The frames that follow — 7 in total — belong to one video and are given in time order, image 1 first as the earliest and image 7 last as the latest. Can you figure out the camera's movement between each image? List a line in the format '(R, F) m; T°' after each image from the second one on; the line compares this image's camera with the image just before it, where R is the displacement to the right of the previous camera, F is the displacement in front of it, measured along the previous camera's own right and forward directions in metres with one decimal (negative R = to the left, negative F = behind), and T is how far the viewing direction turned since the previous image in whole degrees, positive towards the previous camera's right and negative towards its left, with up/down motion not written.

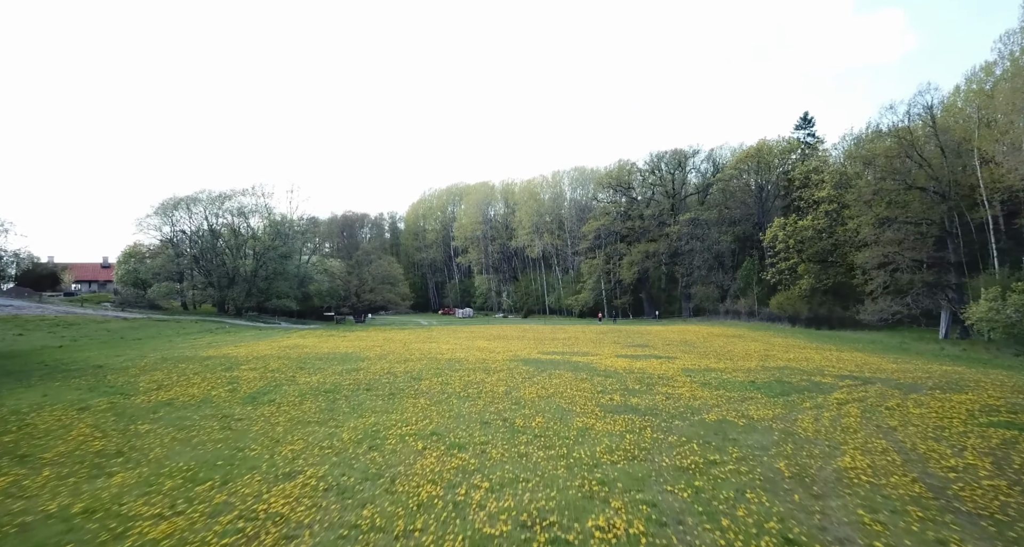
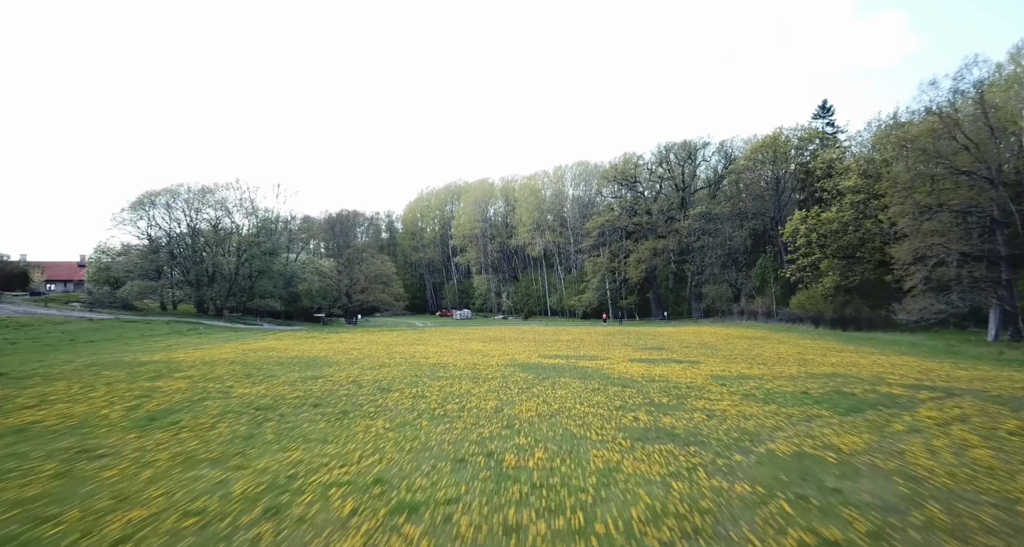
(+0.2, +2.9) m; 0°
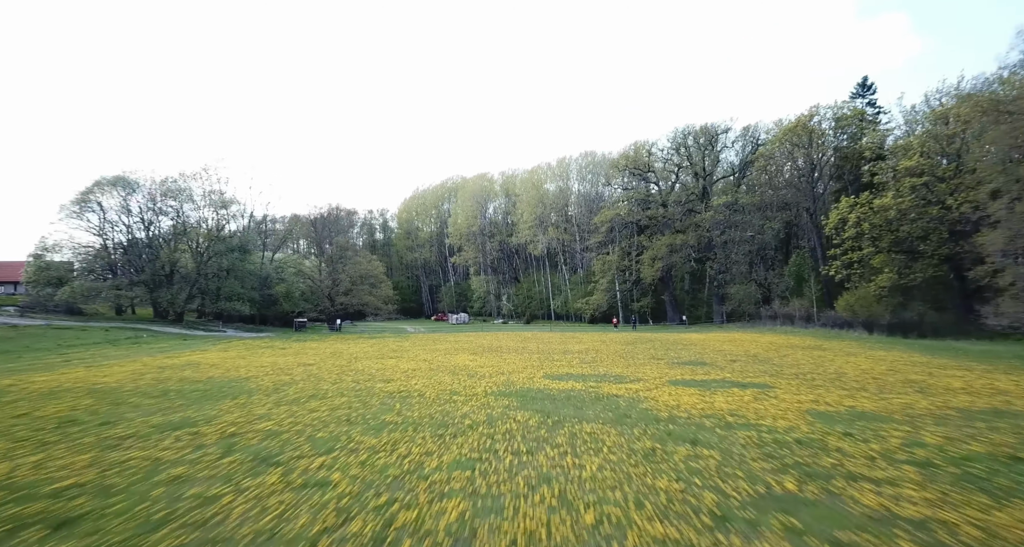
(+0.2, +5.1) m; 0°
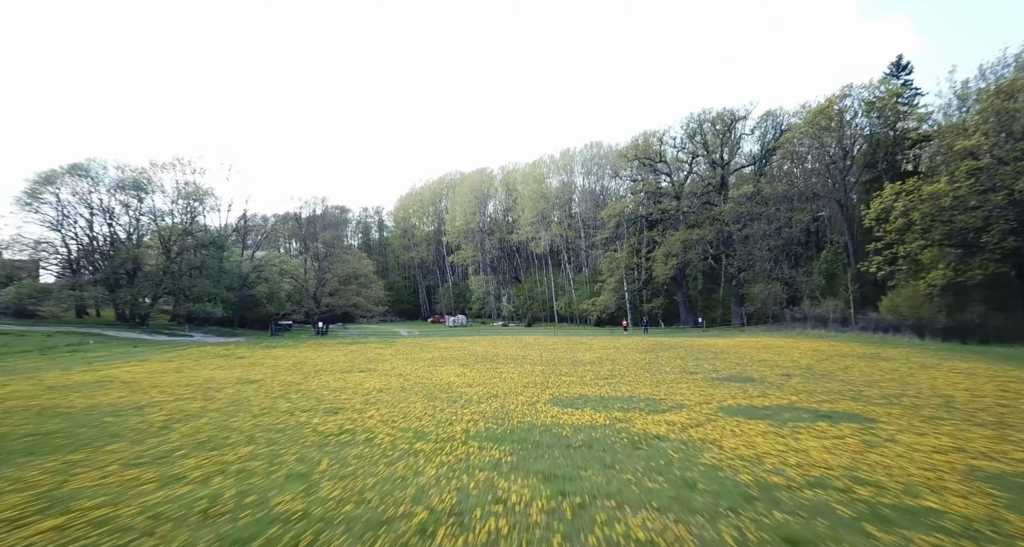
(+0.1, +3.7) m; 0°
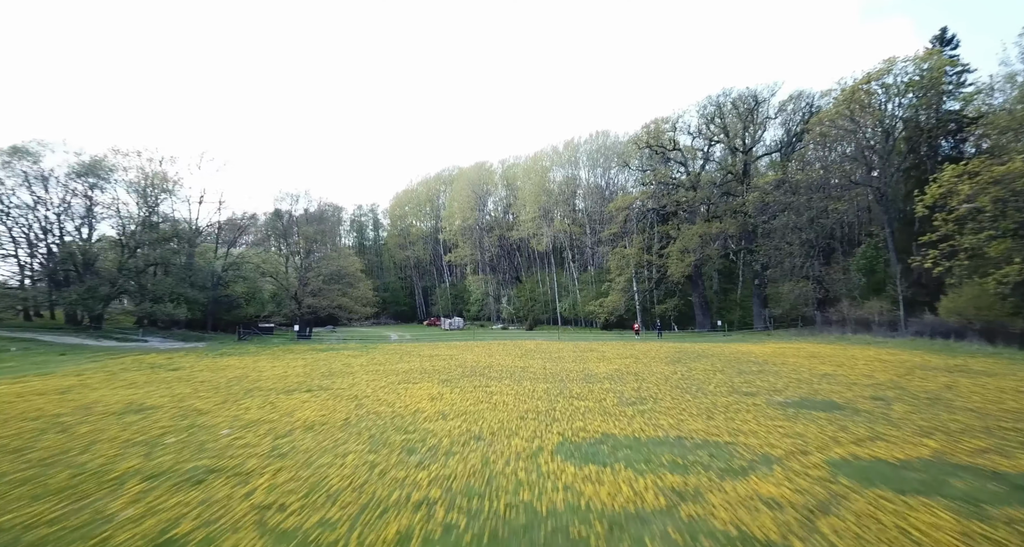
(+0.2, +3.9) m; 0°
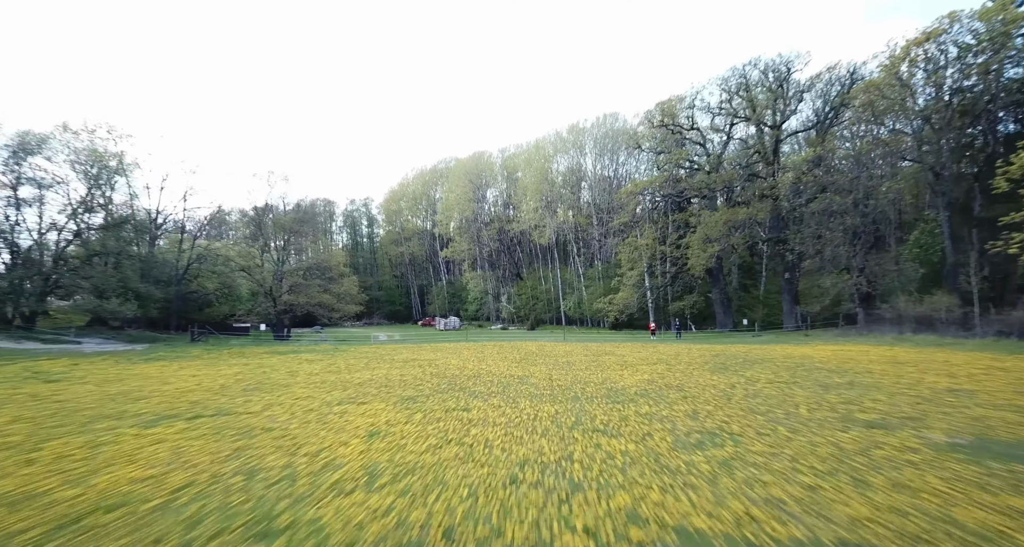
(+0.2, +4.3) m; 0°
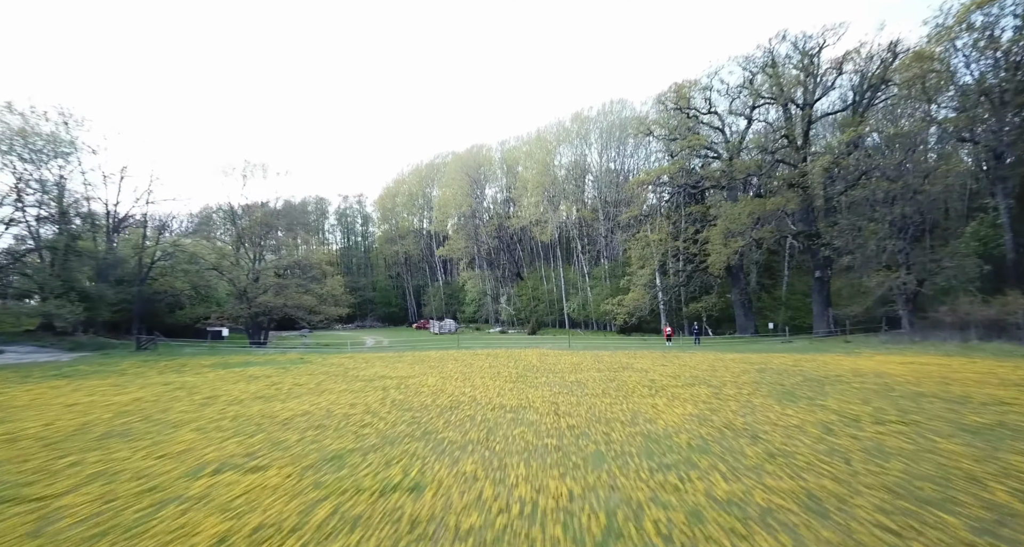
(+0.2, +3.7) m; 0°
